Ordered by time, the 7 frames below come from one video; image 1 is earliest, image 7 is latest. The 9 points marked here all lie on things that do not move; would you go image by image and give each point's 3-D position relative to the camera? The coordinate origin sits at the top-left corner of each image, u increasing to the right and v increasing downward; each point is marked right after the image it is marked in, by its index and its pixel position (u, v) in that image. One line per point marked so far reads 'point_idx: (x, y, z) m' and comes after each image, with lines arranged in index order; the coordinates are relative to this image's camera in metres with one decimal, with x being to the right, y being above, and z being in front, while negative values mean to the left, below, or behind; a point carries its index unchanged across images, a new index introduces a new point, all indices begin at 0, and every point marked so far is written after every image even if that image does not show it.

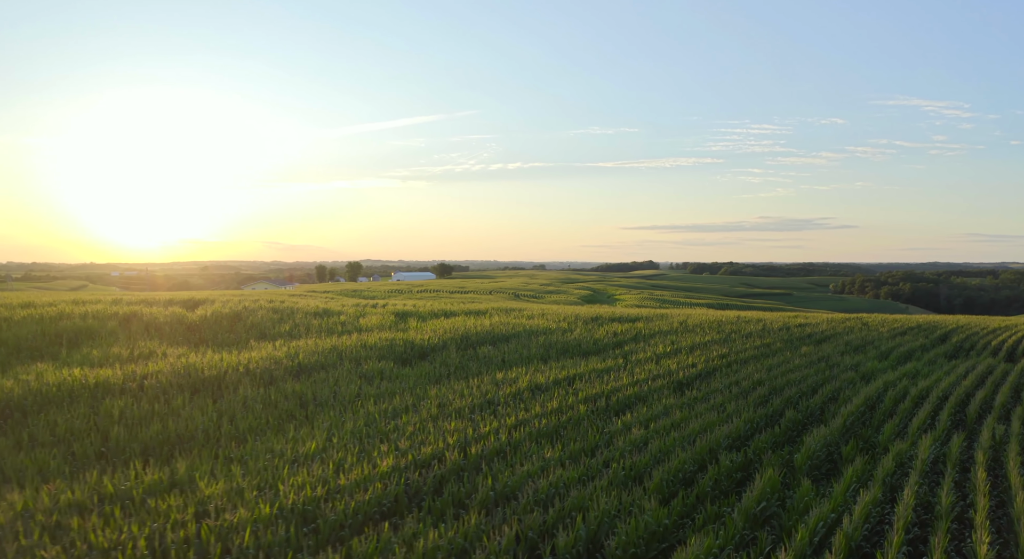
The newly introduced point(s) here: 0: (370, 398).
0: (-1.7, -1.4, +7.8) m
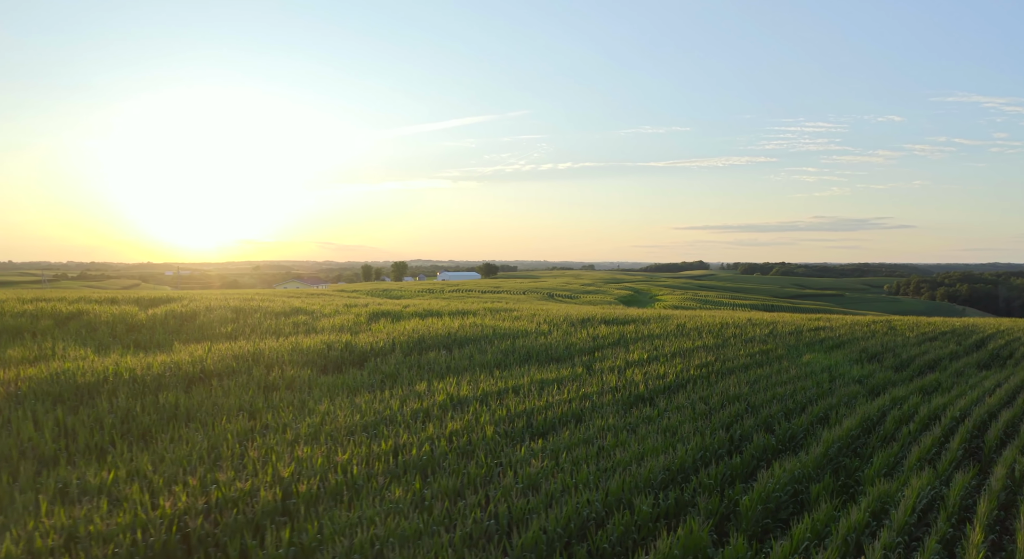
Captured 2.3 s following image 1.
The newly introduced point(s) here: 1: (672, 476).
0: (-2.6, -1.3, +6.6) m
1: (+1.3, -1.6, +5.6) m
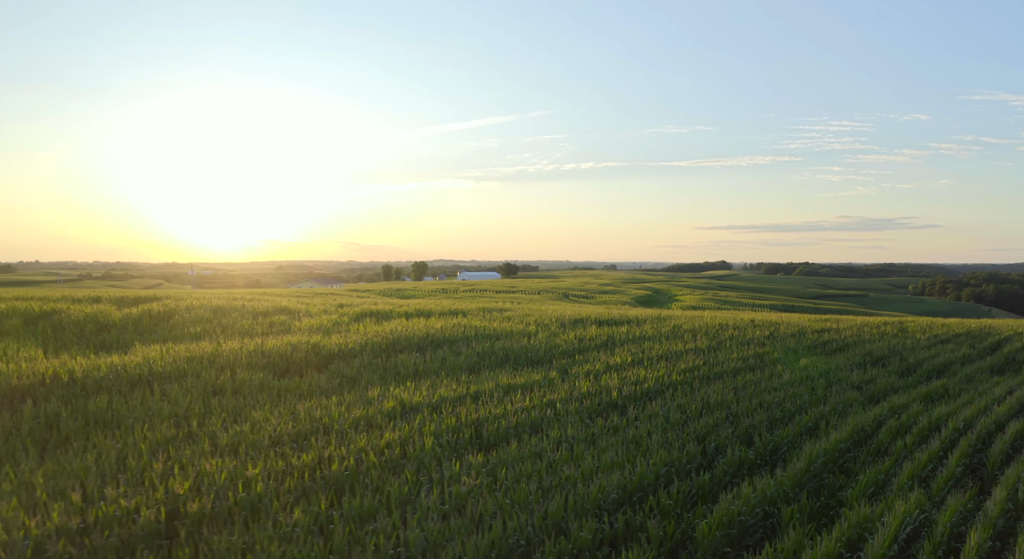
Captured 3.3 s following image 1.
0: (-3.1, -1.3, +6.2) m
1: (+0.9, -1.6, +5.0) m
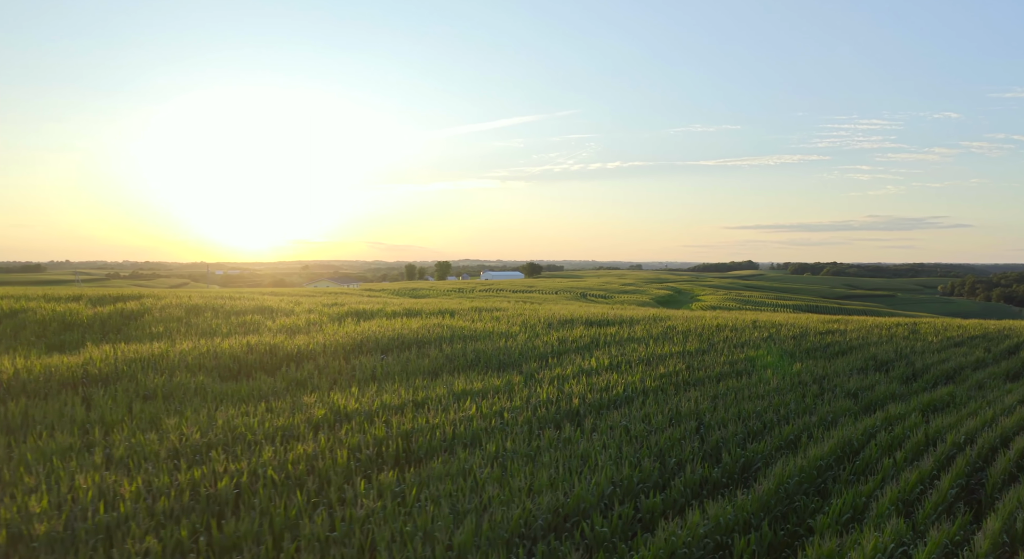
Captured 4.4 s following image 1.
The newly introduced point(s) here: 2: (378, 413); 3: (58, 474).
0: (-3.6, -1.3, +5.7) m
1: (+0.3, -1.6, +4.4) m
2: (-1.2, -1.2, +6.1) m
3: (-3.0, -1.3, +4.4) m
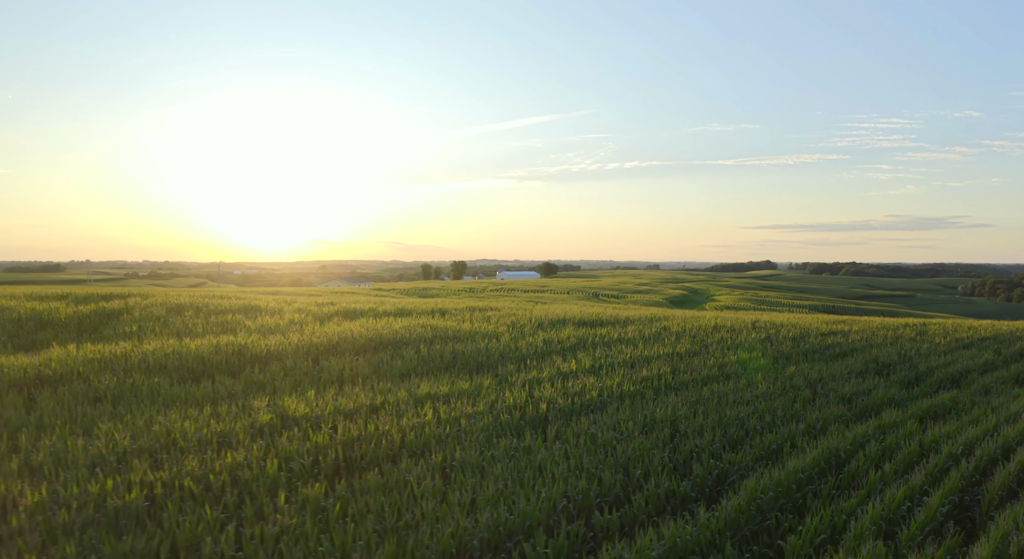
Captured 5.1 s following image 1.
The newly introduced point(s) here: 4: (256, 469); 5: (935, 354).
0: (-4.0, -1.3, +5.3) m
1: (-0.1, -1.6, +4.0) m
2: (-1.6, -1.2, +5.7) m
3: (-3.4, -1.3, +4.1) m
4: (-1.7, -1.3, +4.5) m
5: (+6.9, -1.2, +10.9) m
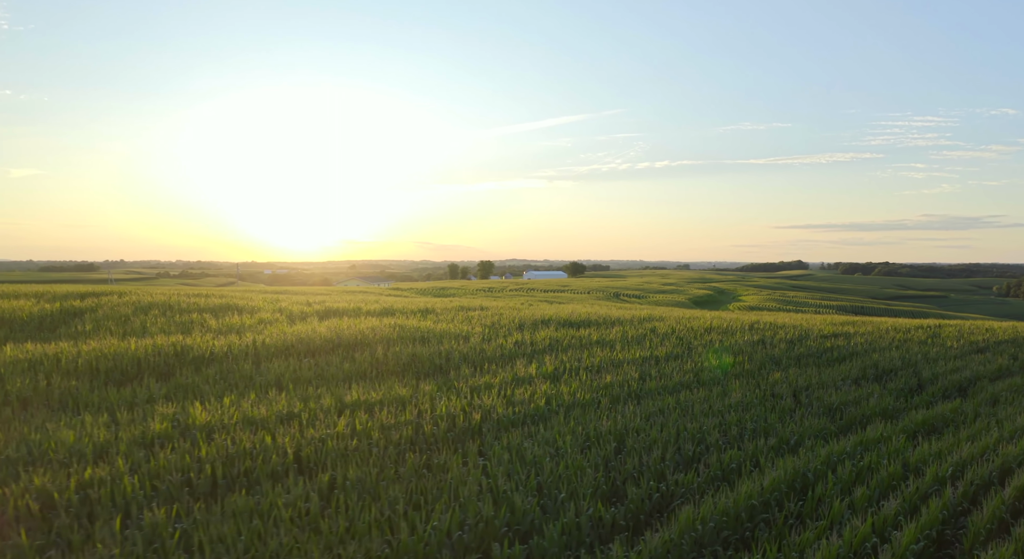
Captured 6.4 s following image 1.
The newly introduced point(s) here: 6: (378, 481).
0: (-4.6, -1.2, +4.9) m
1: (-0.8, -1.5, +3.4) m
2: (-2.2, -1.2, +5.2) m
3: (-4.1, -1.2, +3.6) m
4: (-2.4, -1.2, +3.9) m
5: (+6.5, -1.2, +10.0) m
6: (-0.9, -1.3, +4.4) m
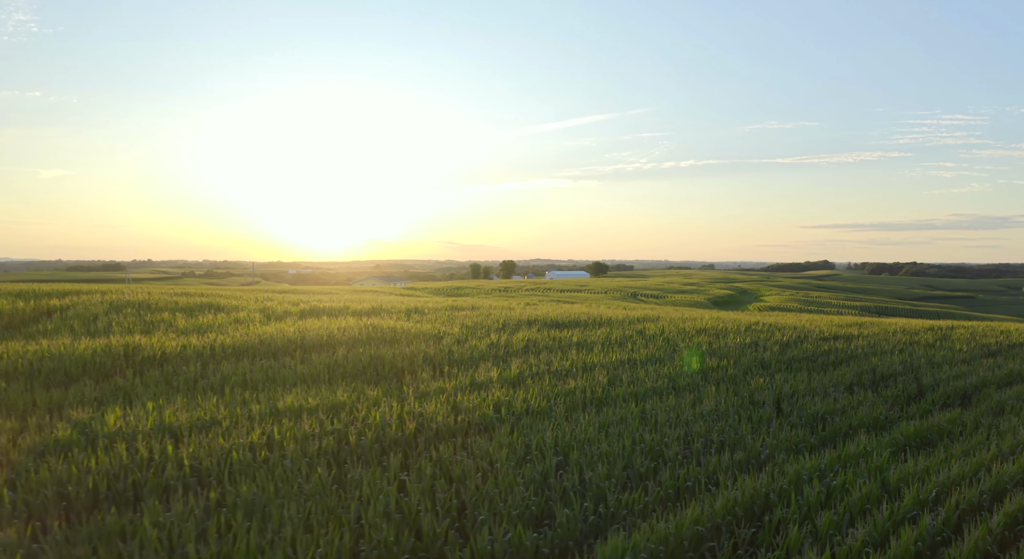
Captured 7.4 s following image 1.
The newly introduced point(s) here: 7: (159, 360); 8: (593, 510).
0: (-5.1, -1.2, +4.5) m
1: (-1.3, -1.5, +2.9) m
2: (-2.7, -1.1, +4.8) m
3: (-4.6, -1.2, +3.2) m
4: (-2.9, -1.2, +3.5) m
5: (+6.2, -1.2, +9.3) m
6: (-1.4, -1.3, +3.9) m
7: (-4.0, -0.9, +7.6) m
8: (+0.5, -1.4, +4.2) m
